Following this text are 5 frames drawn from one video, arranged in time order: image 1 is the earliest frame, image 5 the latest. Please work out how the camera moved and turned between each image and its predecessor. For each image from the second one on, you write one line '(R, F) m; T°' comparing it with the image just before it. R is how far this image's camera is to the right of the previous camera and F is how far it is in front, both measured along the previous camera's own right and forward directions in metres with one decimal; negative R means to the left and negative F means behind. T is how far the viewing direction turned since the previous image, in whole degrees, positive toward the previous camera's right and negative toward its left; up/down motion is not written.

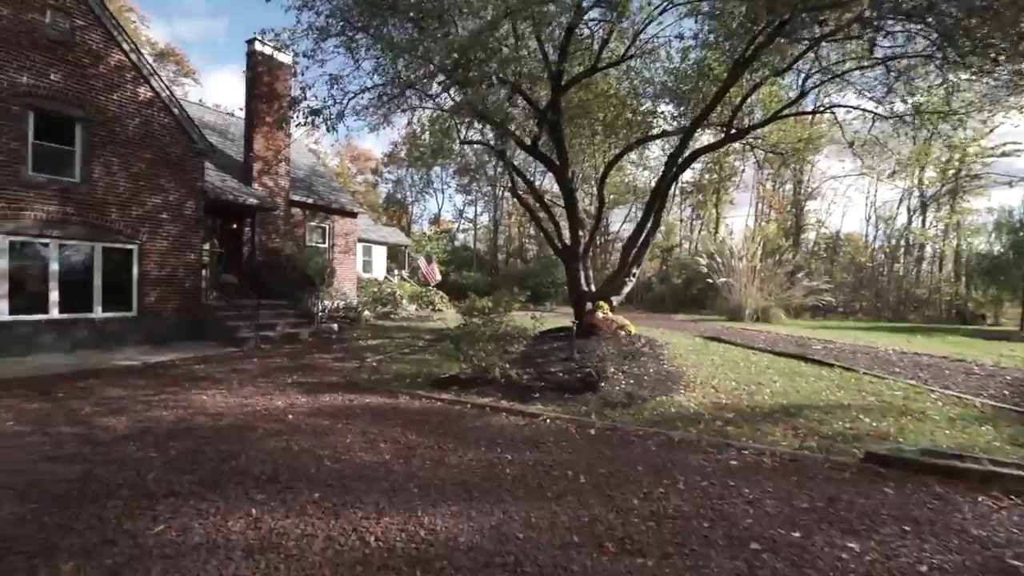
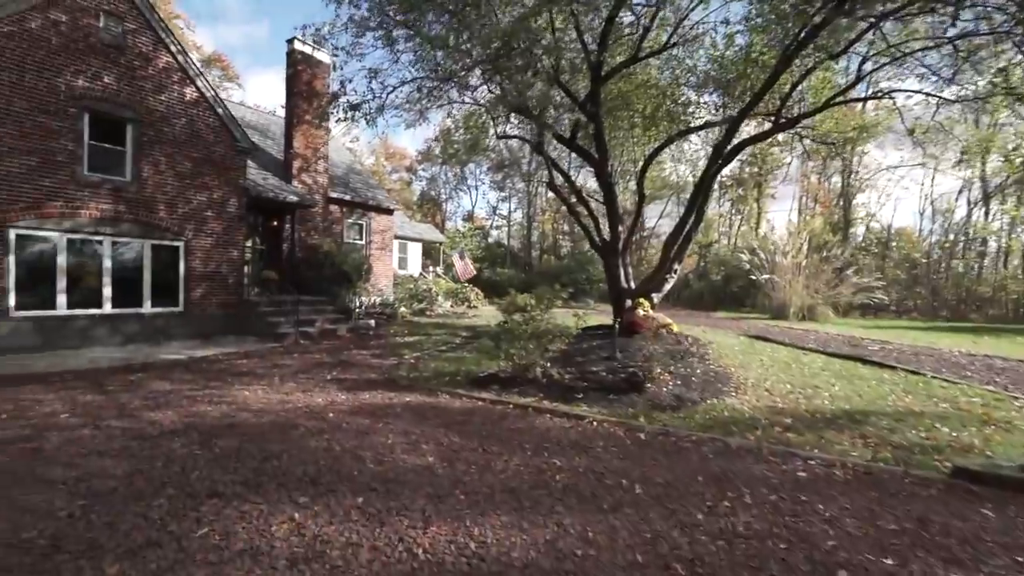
(-0.1, +0.2) m; -4°
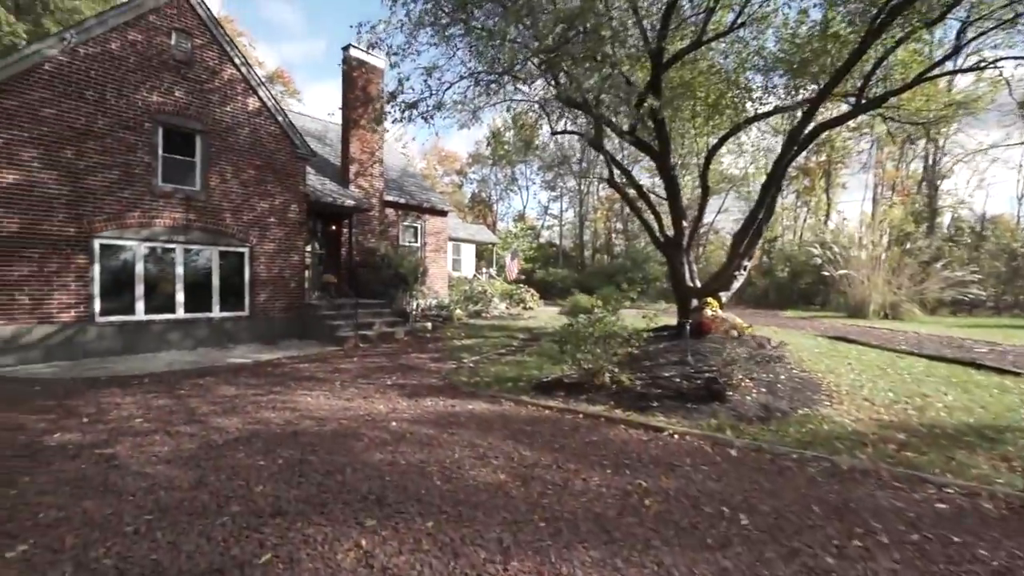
(-0.2, +0.4) m; -6°
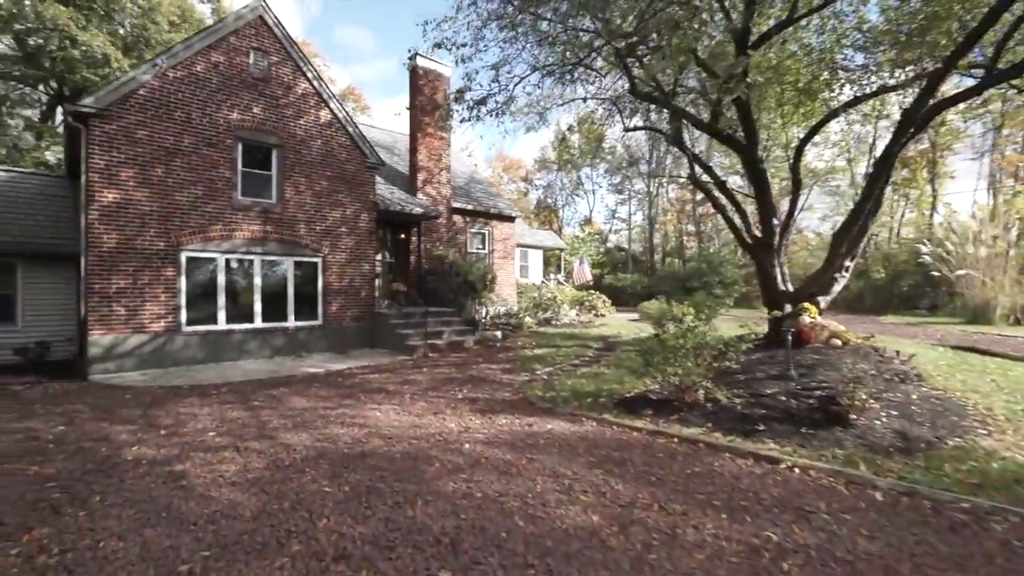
(-0.2, +0.5) m; -7°
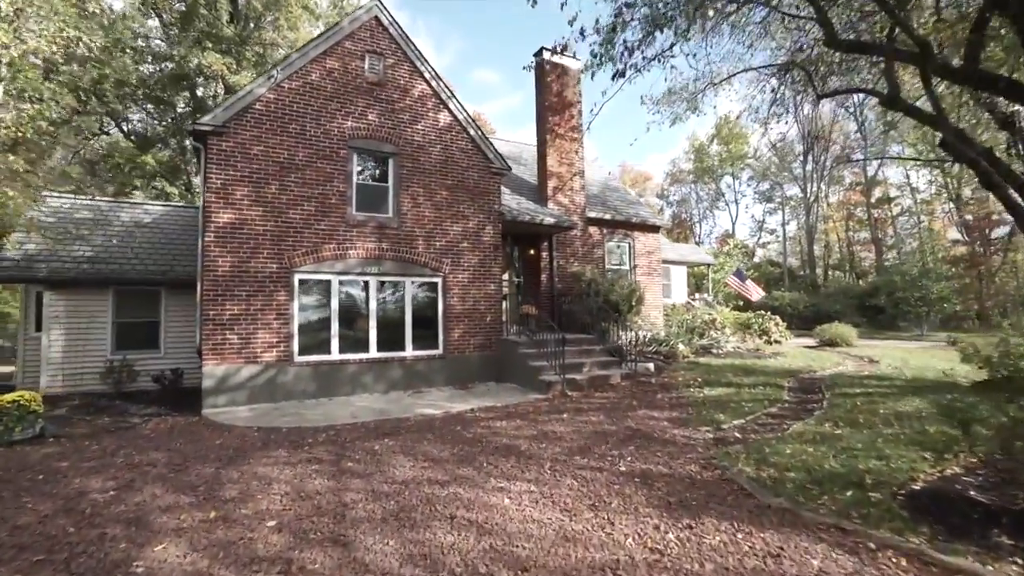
(-0.6, +2.2) m; -14°
